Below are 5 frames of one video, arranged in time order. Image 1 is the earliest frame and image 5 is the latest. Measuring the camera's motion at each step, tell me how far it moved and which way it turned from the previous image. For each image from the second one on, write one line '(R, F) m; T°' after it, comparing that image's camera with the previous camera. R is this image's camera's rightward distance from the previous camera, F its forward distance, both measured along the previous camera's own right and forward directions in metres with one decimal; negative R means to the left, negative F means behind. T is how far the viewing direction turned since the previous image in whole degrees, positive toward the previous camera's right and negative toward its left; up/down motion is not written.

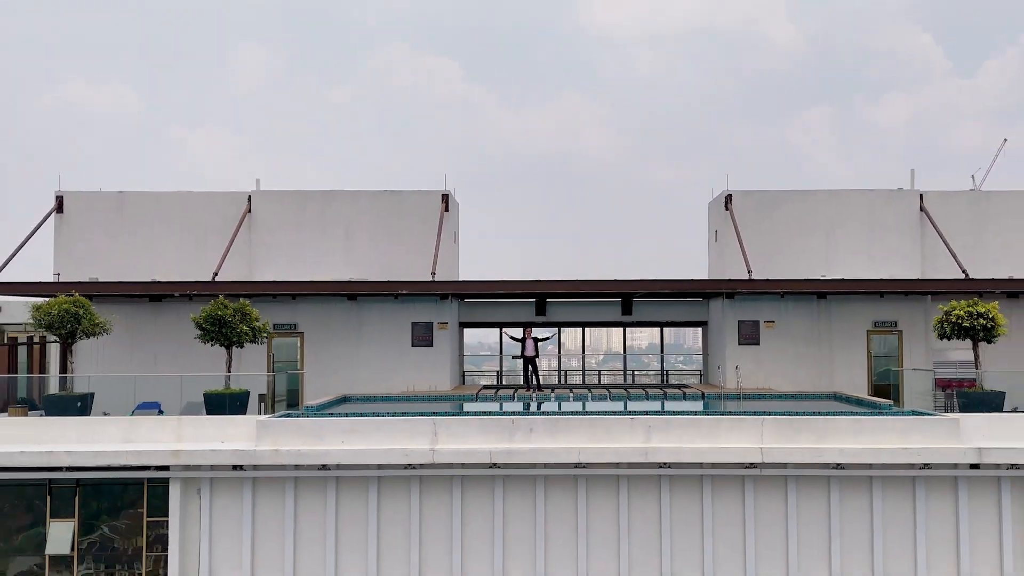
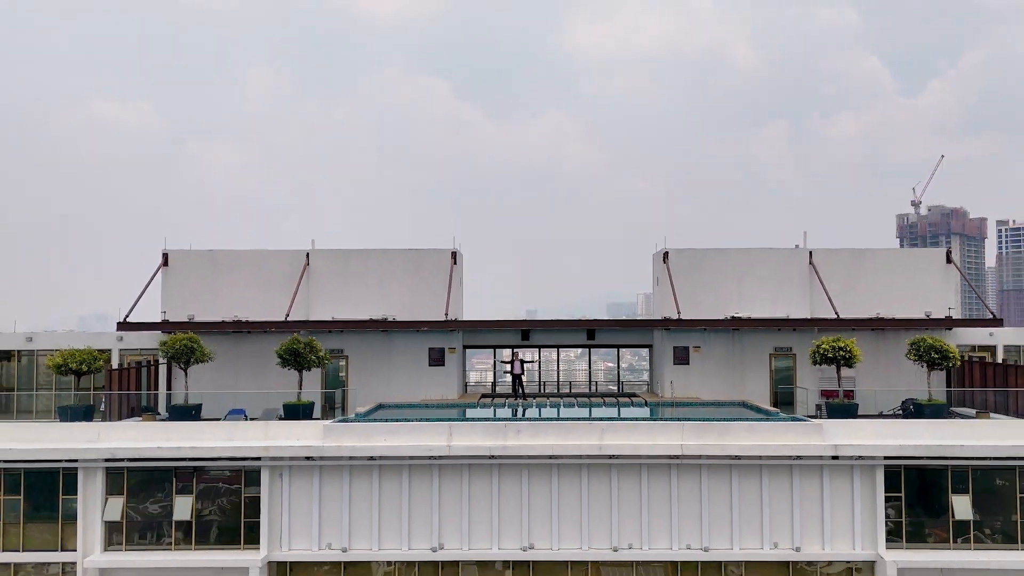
(-0.4, -3.7) m; +2°
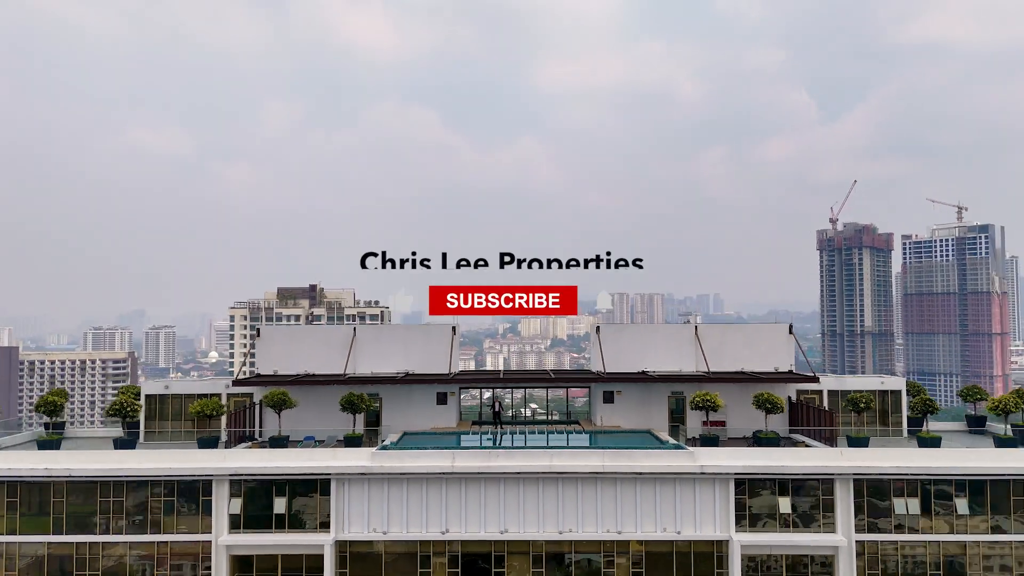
(-1.1, -6.8) m; +4°
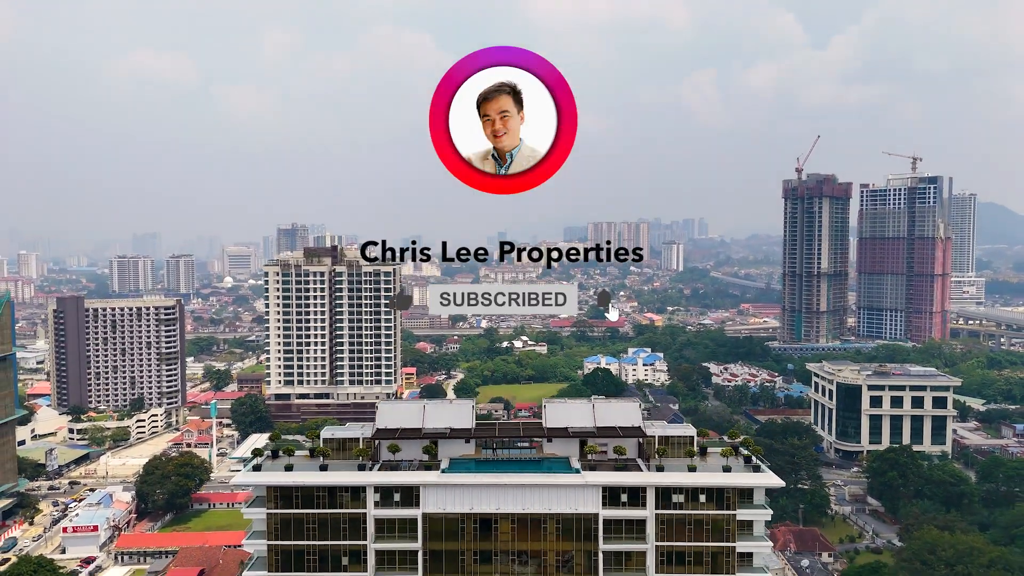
(0.0, -9.9) m; +1°
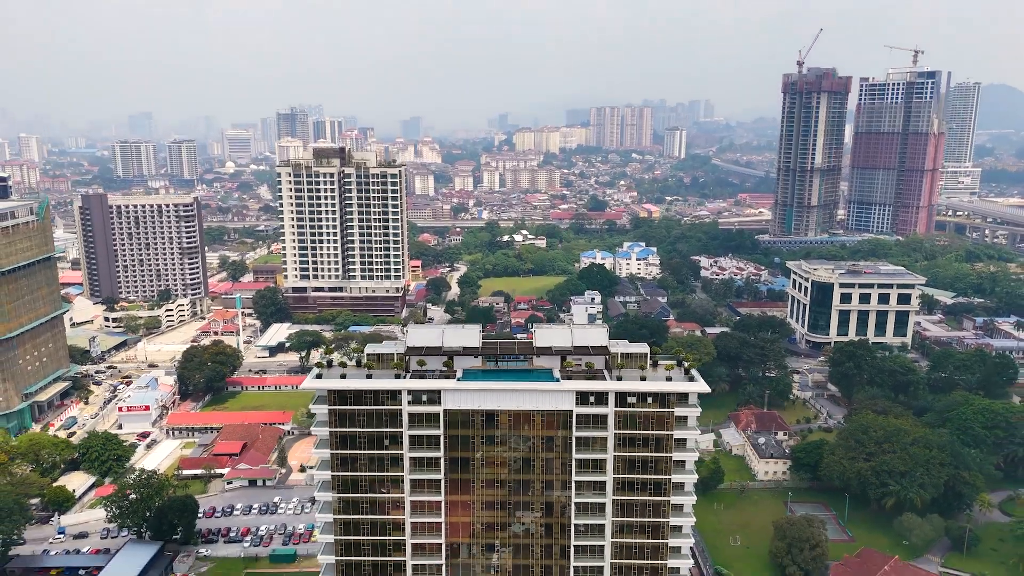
(+0.1, -4.4) m; 0°
